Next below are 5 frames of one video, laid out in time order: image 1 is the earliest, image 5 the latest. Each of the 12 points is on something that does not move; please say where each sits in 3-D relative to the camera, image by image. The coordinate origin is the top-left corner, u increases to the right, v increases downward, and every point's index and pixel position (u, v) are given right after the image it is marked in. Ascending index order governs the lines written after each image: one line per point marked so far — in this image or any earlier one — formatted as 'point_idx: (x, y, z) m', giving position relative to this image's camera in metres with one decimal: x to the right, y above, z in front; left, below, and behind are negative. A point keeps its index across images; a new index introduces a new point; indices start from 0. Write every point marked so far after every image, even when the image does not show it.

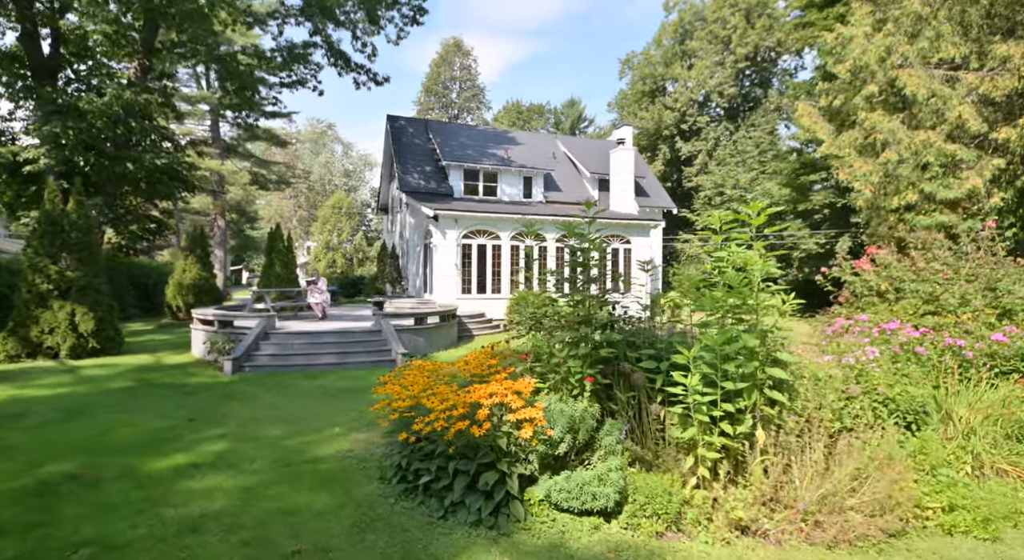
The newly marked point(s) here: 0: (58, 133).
0: (-14.0, +4.5, +16.7) m
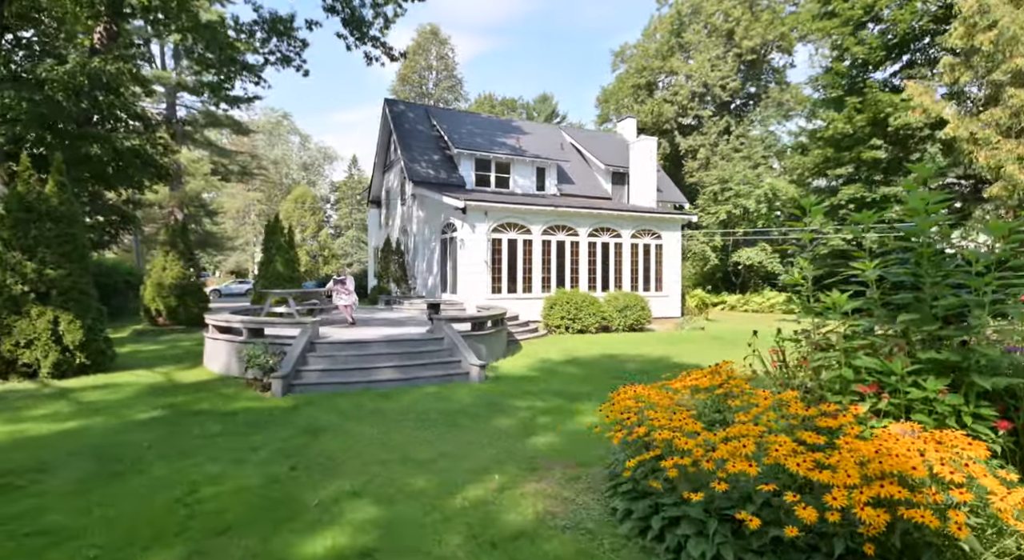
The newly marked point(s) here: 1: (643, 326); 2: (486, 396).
0: (-13.0, +4.5, +14.1) m
1: (+3.7, -1.3, +15.4) m
2: (-0.4, -1.6, +7.5) m
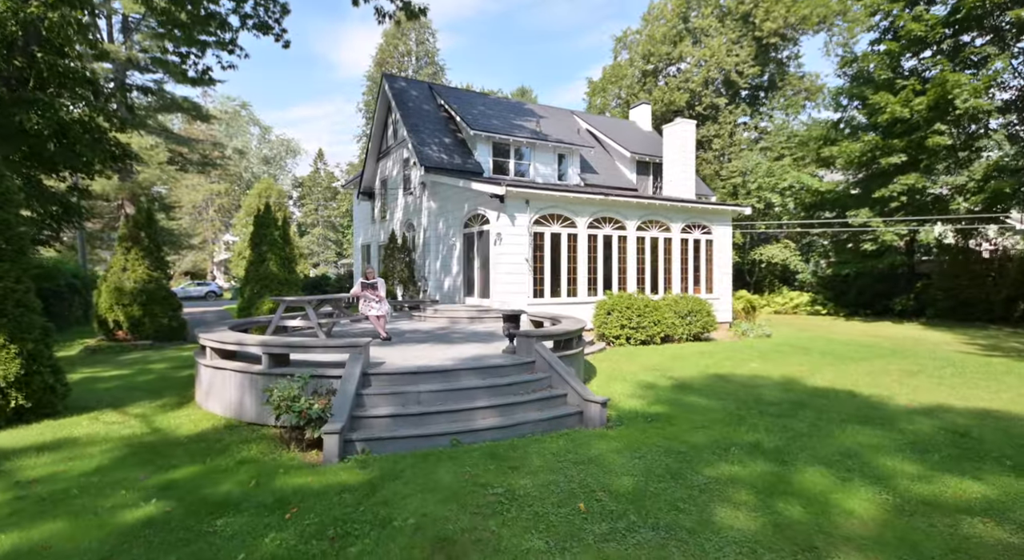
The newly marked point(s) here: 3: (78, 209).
0: (-11.9, +4.4, +10.8) m
1: (+4.8, -1.3, +13.3) m
2: (+1.3, -1.6, +5.1) m
3: (-12.9, +2.1, +16.0) m
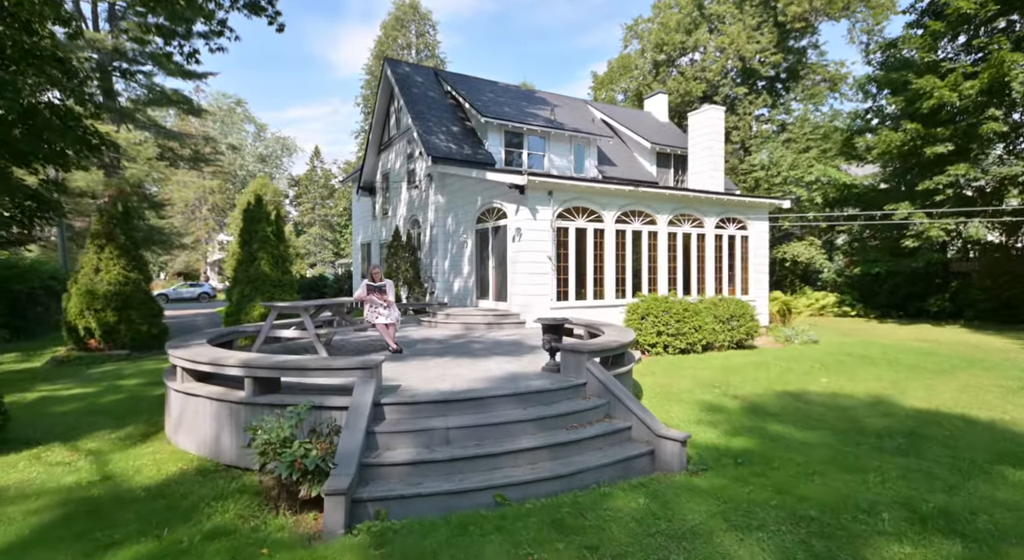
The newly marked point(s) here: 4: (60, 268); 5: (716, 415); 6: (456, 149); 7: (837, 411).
0: (-11.4, +4.4, +9.4) m
1: (+5.2, -1.4, +11.9) m
2: (+1.7, -1.7, +3.8) m
3: (-12.4, +2.0, +14.6) m
4: (-15.6, +0.4, +18.6) m
5: (+2.5, -1.6, +6.5) m
6: (-1.5, +3.6, +15.1) m
7: (+4.0, -1.6, +6.7) m
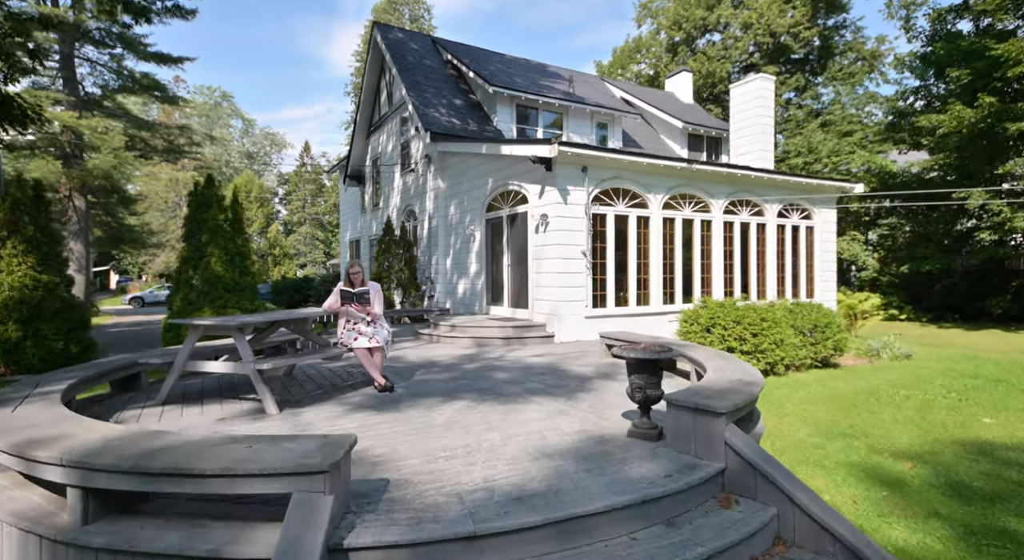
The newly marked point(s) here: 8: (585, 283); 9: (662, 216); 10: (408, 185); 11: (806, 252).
0: (-11.0, +4.3, +6.8) m
1: (+5.6, -1.4, +9.5) m
2: (+2.2, -1.7, +1.3) m
3: (-12.1, +2.0, +12.0) m
4: (-15.2, +0.3, +15.9) m
5: (+2.9, -1.6, +4.1) m
6: (-1.2, +3.6, +12.6) m
7: (+4.4, -1.6, +4.2) m
8: (+1.2, 0.0, +8.9) m
9: (+2.7, +1.2, +9.7) m
10: (-2.7, +2.5, +14.1) m
11: (+6.5, +0.6, +11.8) m
